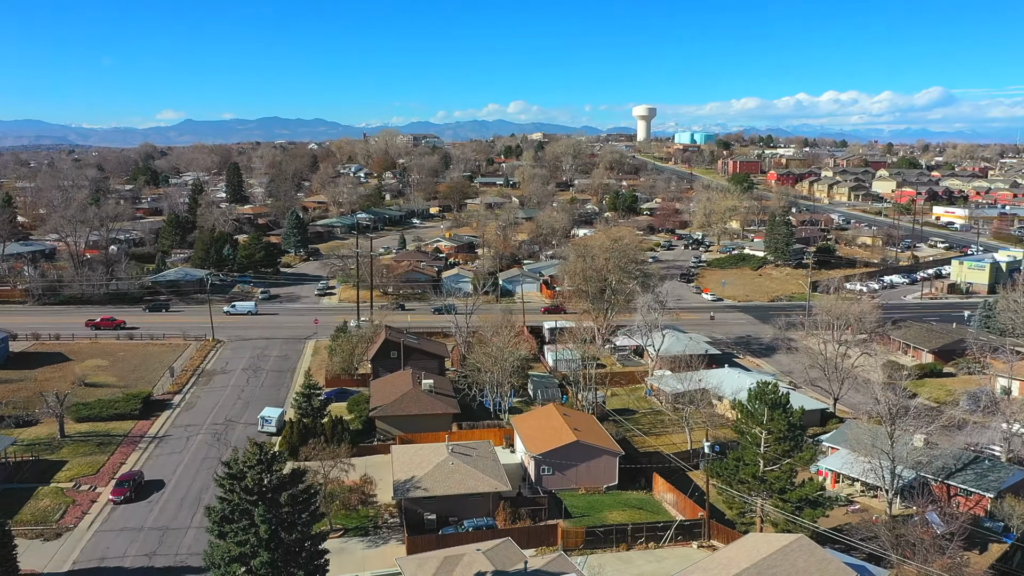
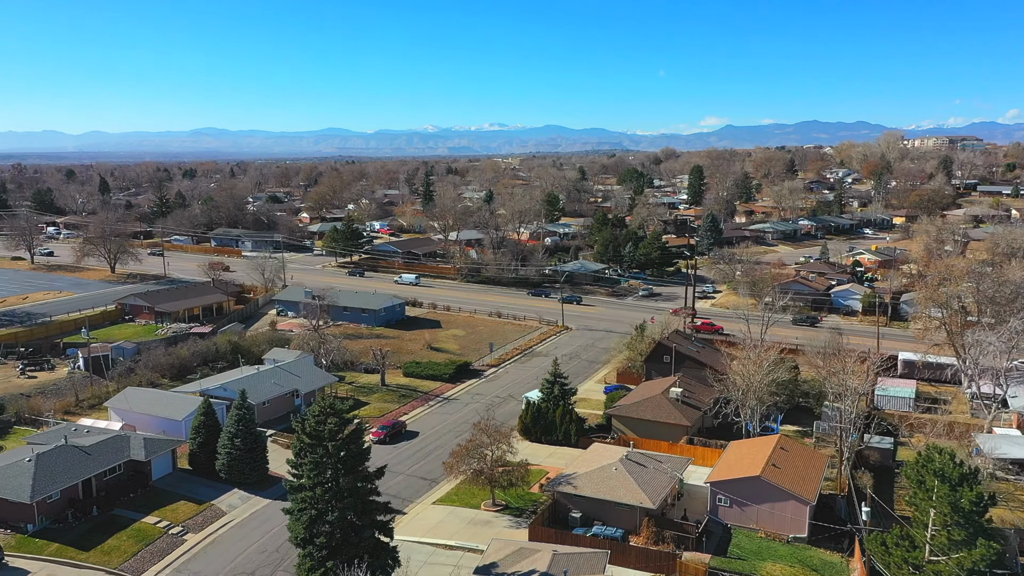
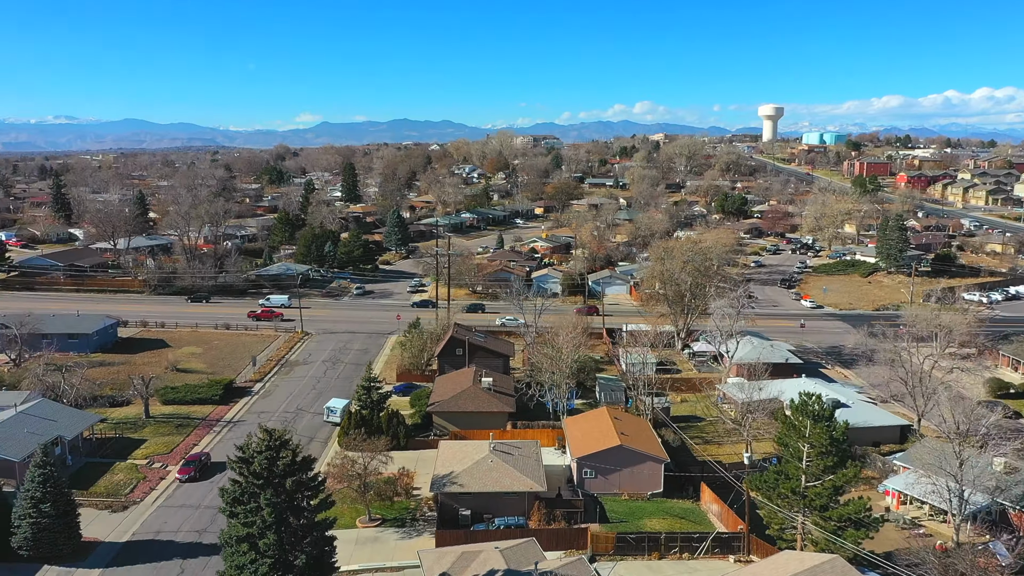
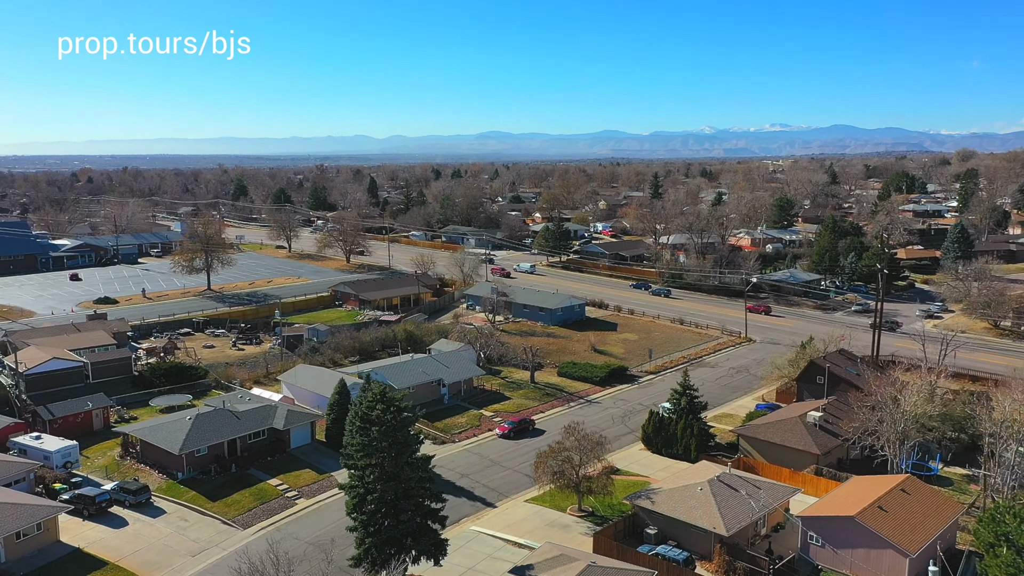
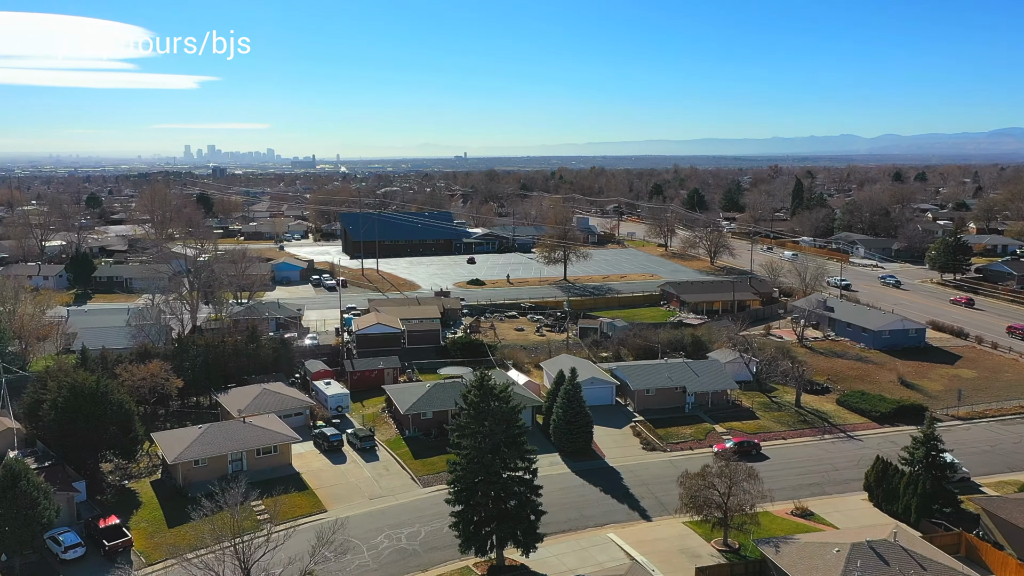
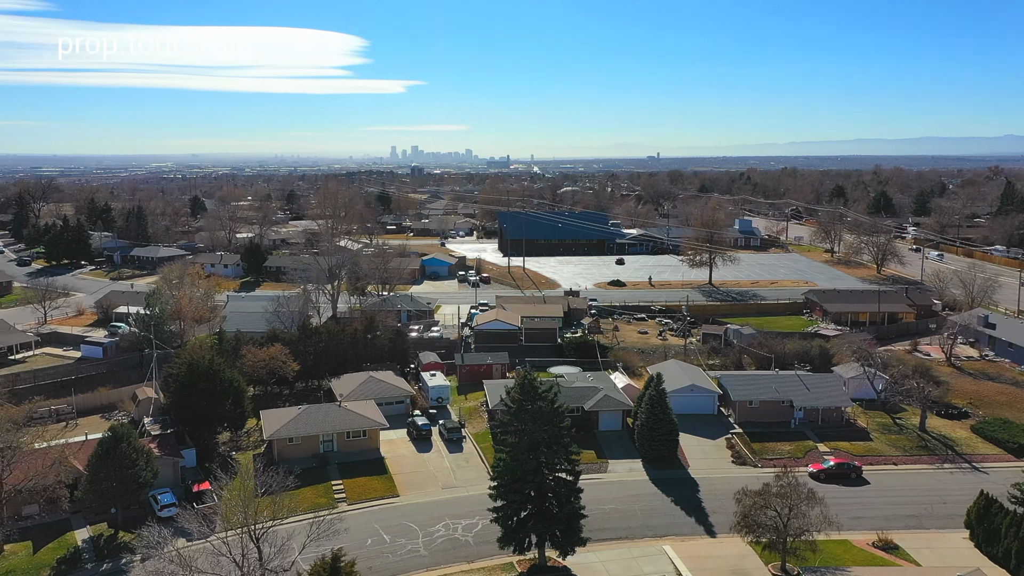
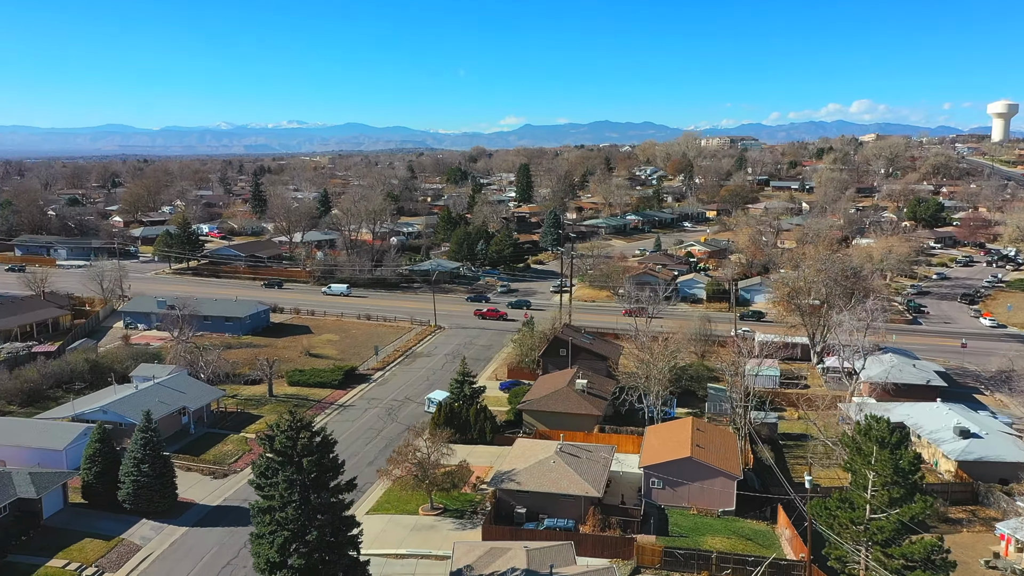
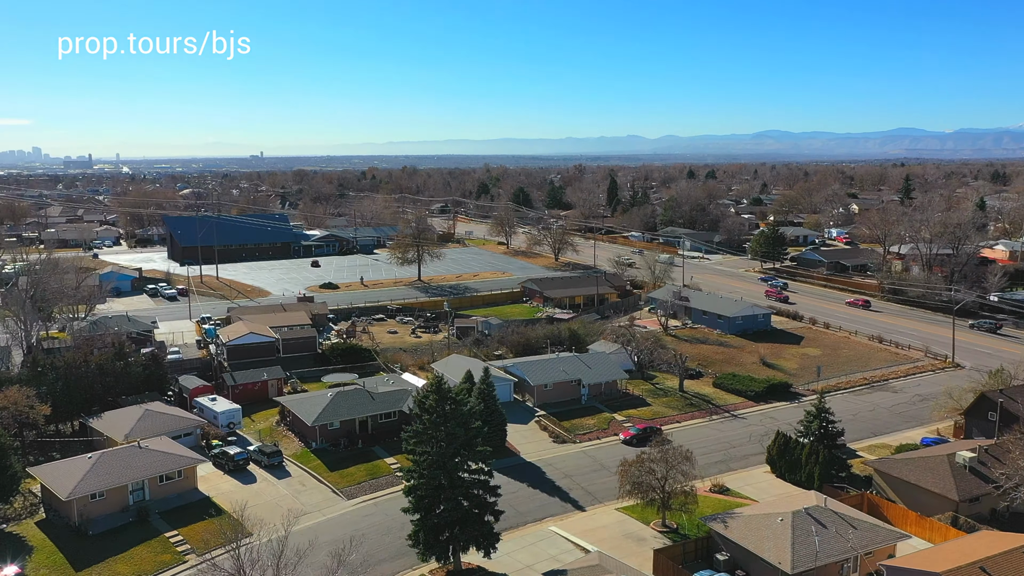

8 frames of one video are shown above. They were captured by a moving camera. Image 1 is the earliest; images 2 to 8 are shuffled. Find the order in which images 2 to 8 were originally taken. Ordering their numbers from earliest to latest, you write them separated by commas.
3, 7, 2, 4, 8, 5, 6
